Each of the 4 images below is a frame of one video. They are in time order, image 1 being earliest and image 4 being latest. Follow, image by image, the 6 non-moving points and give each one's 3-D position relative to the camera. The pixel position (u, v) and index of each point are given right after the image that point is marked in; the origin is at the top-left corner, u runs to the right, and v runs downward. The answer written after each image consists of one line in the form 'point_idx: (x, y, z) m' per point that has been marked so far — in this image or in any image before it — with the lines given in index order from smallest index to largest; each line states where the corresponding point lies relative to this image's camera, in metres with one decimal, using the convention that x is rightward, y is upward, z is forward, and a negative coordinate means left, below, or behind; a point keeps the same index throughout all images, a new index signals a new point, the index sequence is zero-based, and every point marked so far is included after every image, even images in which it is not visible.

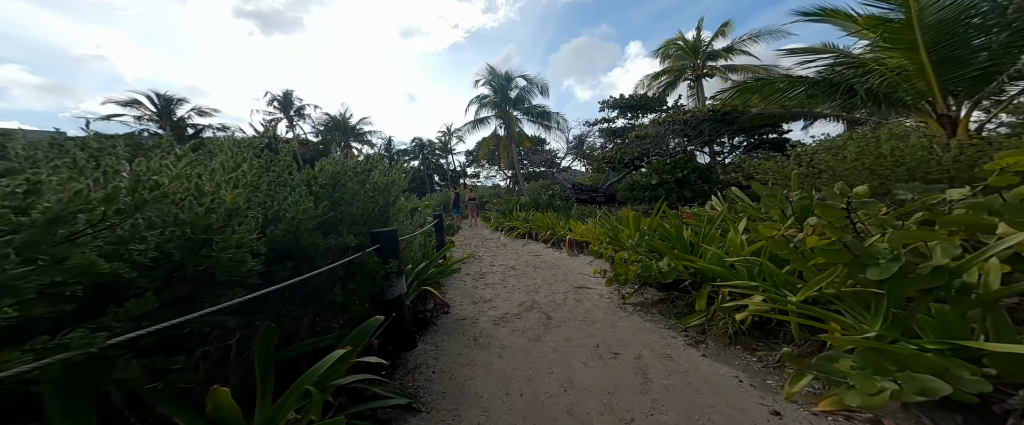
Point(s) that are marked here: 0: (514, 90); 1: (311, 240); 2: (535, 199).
0: (+0.1, +5.9, +15.2) m
1: (-0.9, -0.1, +1.5) m
2: (+0.6, +0.4, +8.9) m
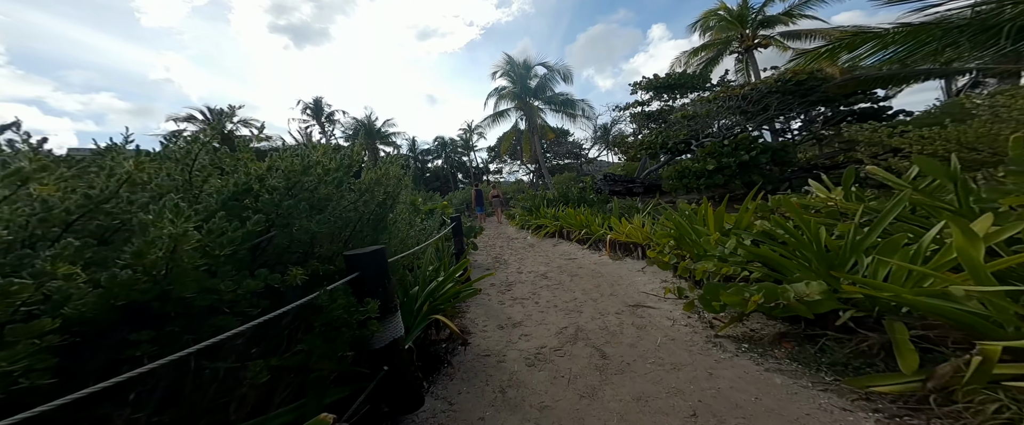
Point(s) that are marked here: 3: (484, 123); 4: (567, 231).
0: (+1.1, +6.1, +14.4) m
1: (-0.8, -0.2, +0.8) m
2: (+1.3, +0.5, +8.1) m
3: (-1.5, +4.9, +17.0) m
4: (+1.0, -0.3, +5.8) m
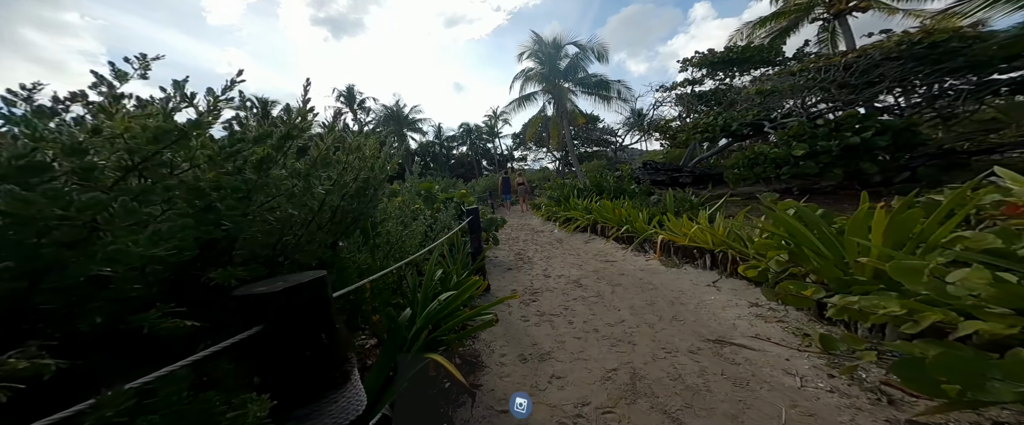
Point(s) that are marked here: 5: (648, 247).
0: (+2.3, +6.5, +13.3) m
1: (-0.7, -0.2, +0.2) m
2: (+1.9, +0.7, +7.2) m
3: (-0.1, +5.5, +16.2) m
4: (+1.4, -0.2, +5.0) m
5: (+1.6, -0.4, +3.7) m
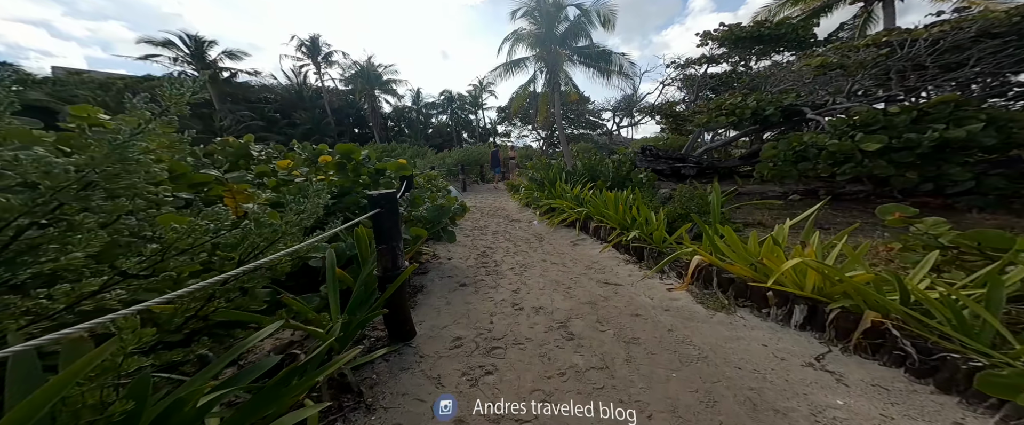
0: (+1.9, +7.1, +11.7) m
1: (-0.8, -0.3, -1.2) m
2: (+1.4, +0.9, +5.9) m
3: (-0.8, +6.4, +14.4) m
4: (+1.0, -0.1, +3.8) m
5: (+1.3, -0.4, +2.5) m
